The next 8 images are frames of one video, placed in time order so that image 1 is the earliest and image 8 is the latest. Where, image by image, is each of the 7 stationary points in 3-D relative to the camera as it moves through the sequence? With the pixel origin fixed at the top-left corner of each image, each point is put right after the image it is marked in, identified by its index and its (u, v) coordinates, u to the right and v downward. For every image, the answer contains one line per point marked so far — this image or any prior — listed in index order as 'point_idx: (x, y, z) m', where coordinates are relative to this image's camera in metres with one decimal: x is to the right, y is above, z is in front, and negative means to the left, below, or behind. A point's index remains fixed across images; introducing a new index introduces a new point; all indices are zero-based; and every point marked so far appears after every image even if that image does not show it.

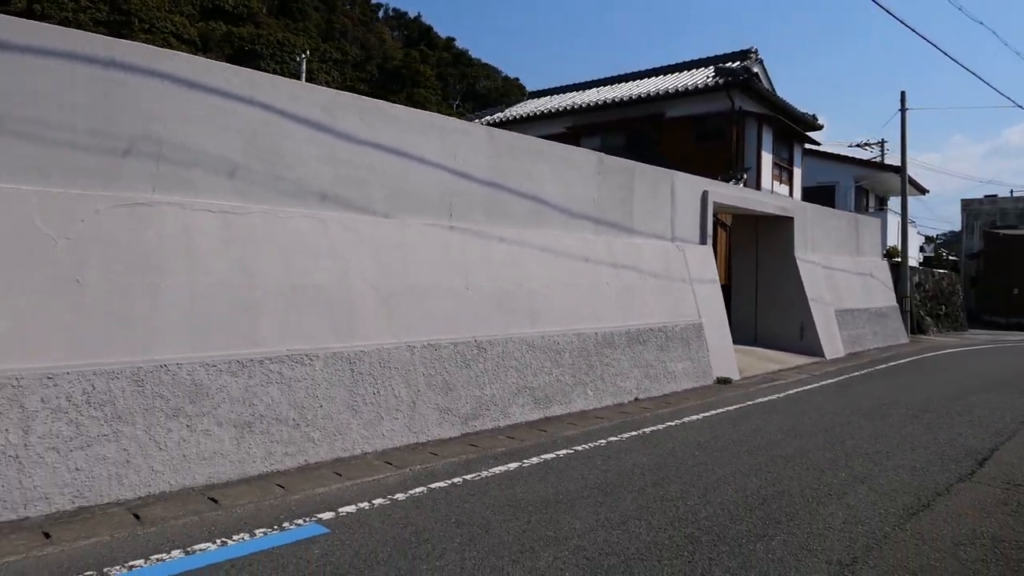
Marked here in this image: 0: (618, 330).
0: (+1.4, -0.6, +9.1) m
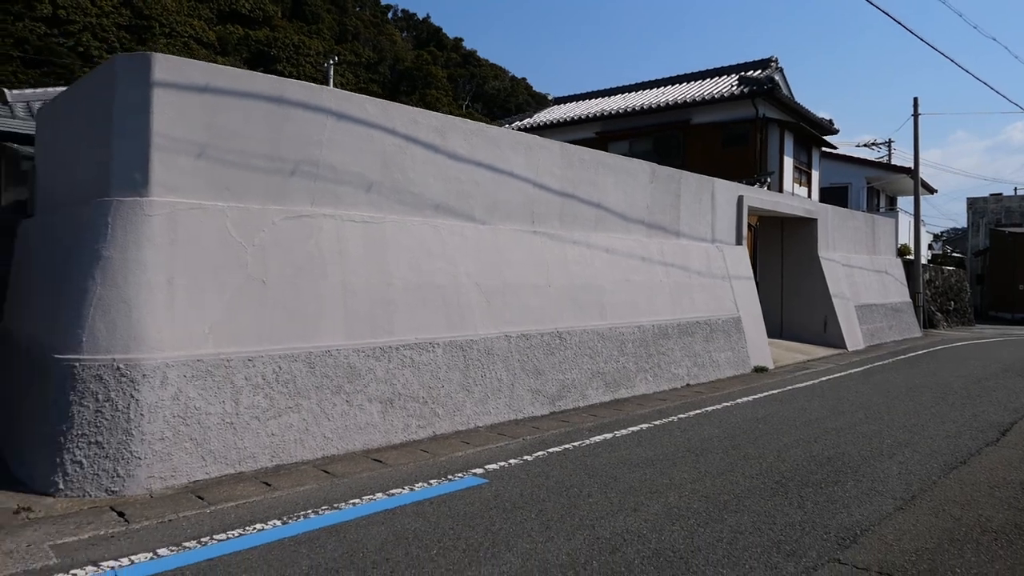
0: (+2.3, -0.5, +10.2) m
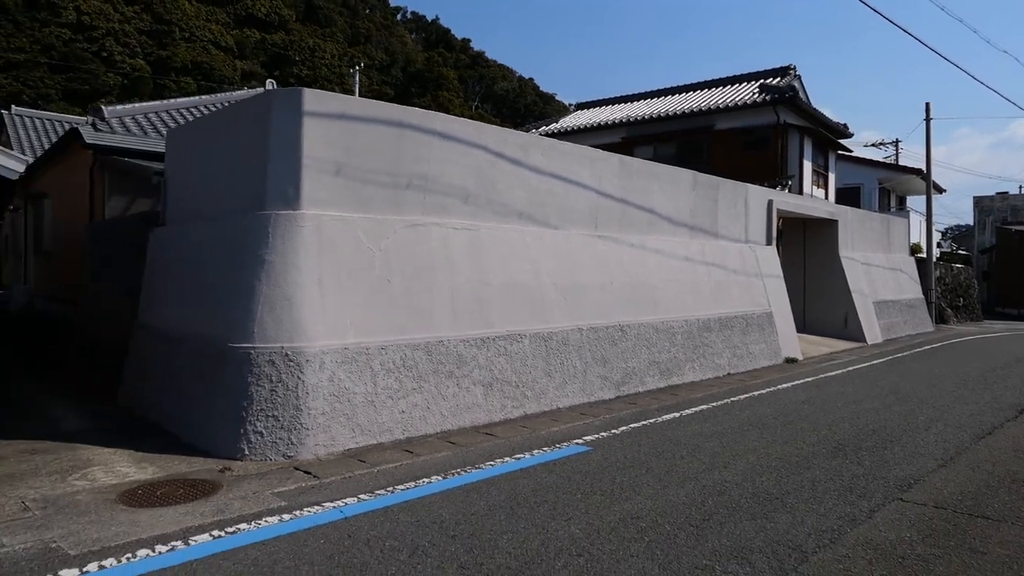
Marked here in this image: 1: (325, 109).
0: (+3.2, -0.5, +11.2) m
1: (-1.8, +1.7, +6.6) m
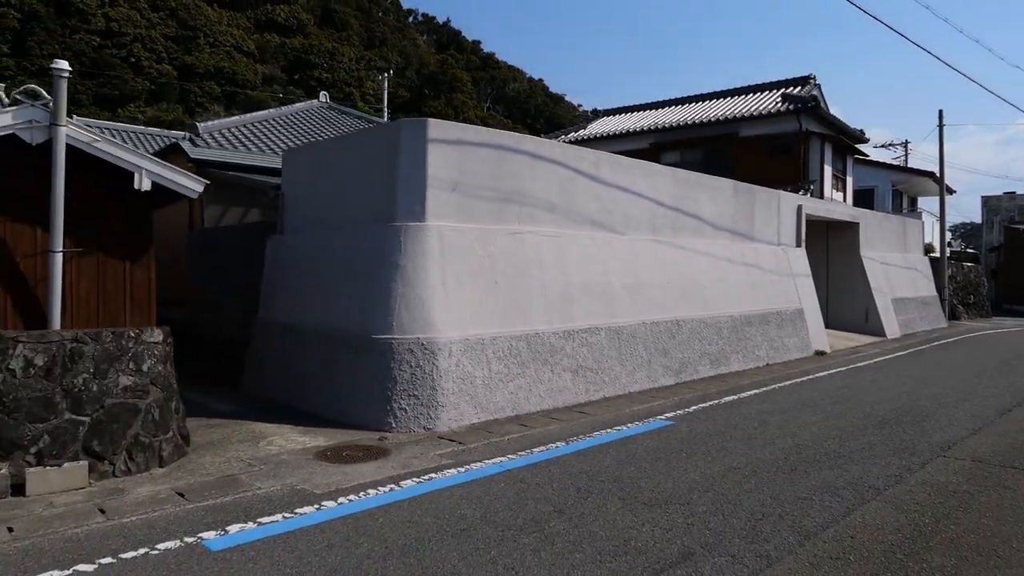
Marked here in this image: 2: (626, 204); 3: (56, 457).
0: (+4.2, -0.5, +12.3) m
1: (-0.7, +1.7, +7.8) m
2: (+1.6, +1.2, +10.2) m
3: (-3.4, -1.3, +5.2) m
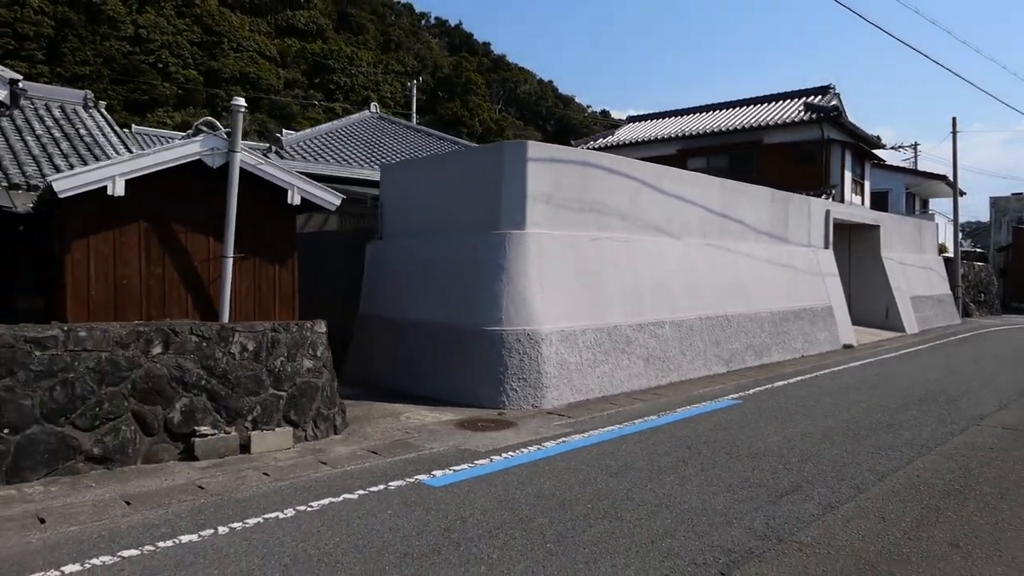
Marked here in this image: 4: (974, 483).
0: (+5.4, -0.5, +13.6) m
1: (+0.4, +1.7, +9.1) m
2: (+2.8, +1.2, +11.4) m
3: (-2.3, -1.2, +6.5) m
4: (+3.4, -1.4, +5.1) m
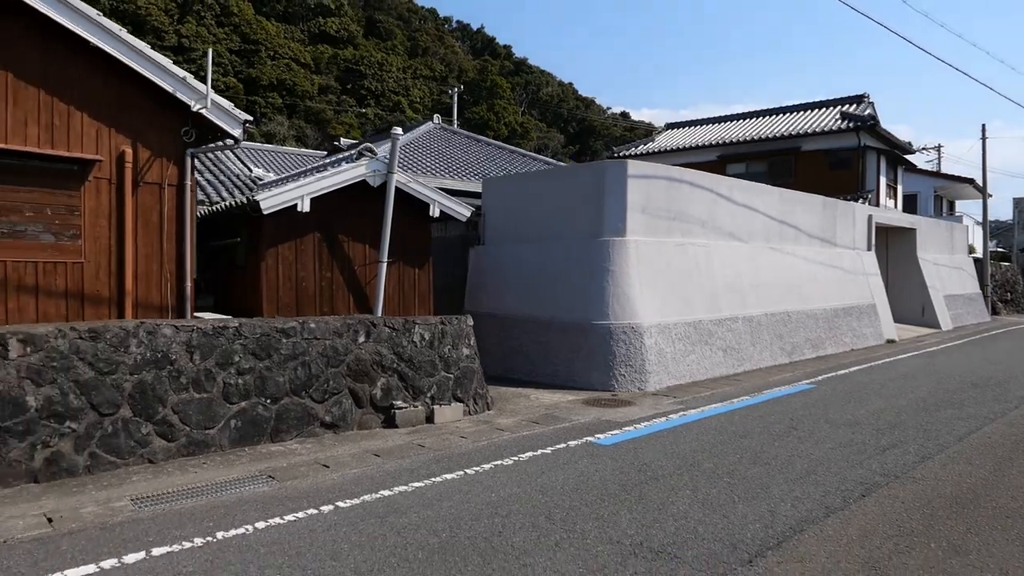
0: (+6.9, -0.4, +14.9) m
1: (+1.9, +1.7, +10.4) m
2: (+4.3, +1.2, +12.8) m
3: (-0.8, -1.3, +7.9) m
4: (+4.8, -1.4, +6.4) m
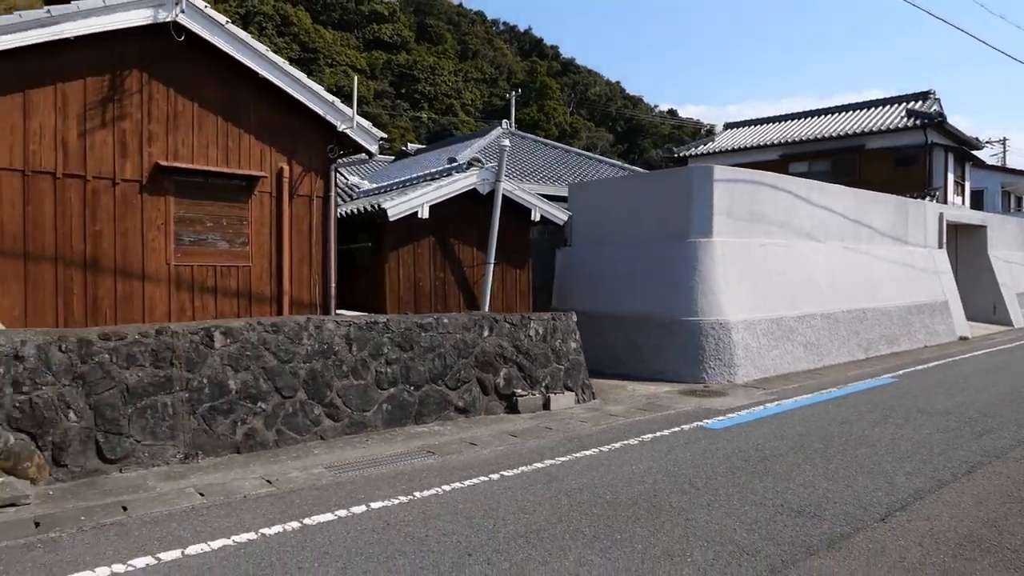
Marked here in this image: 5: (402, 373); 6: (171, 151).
0: (+8.7, -0.4, +15.1) m
1: (+3.3, +1.7, +11.0) m
2: (+5.9, +1.3, +13.2) m
3: (+0.5, -1.2, +8.7) m
4: (+6.0, -1.4, +6.9) m
5: (-1.2, -0.9, +7.5) m
6: (-3.4, +1.4, +7.1) m
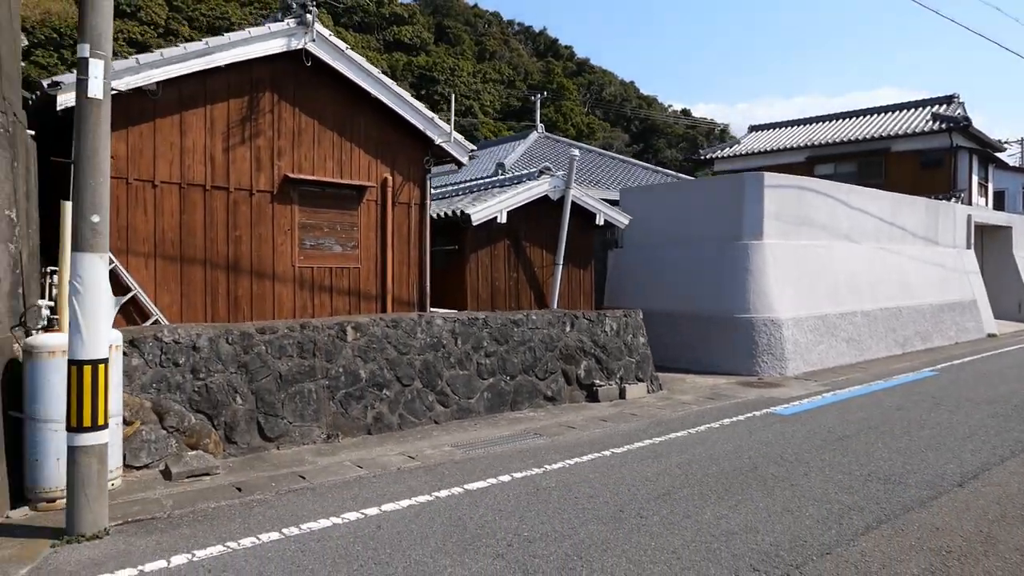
0: (+9.8, -0.4, +15.8) m
1: (+4.4, +1.8, +11.8) m
2: (+7.0, +1.3, +13.9) m
3: (+1.5, -1.2, +9.4) m
4: (+7.0, -1.4, +7.6) m
5: (-0.2, -0.9, +8.3) m
6: (-2.4, +1.4, +7.9) m
